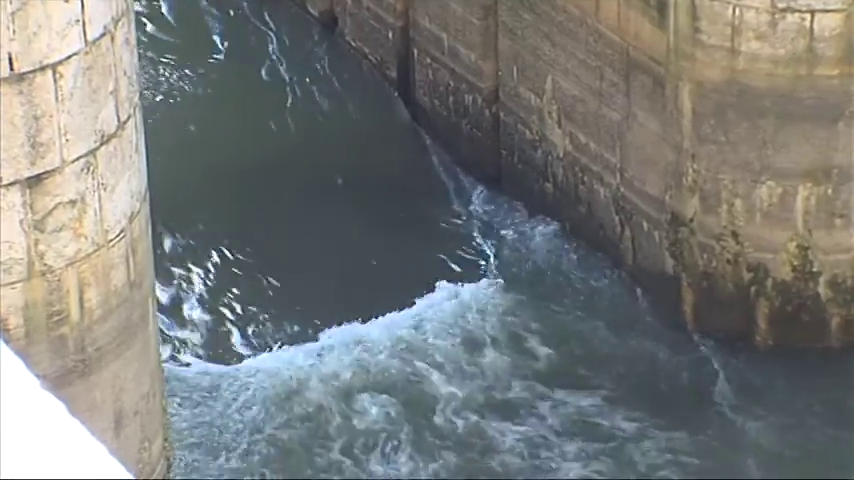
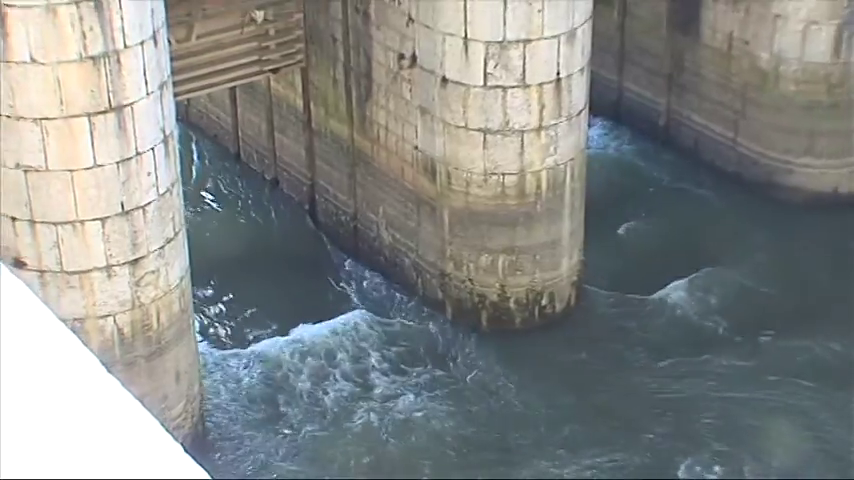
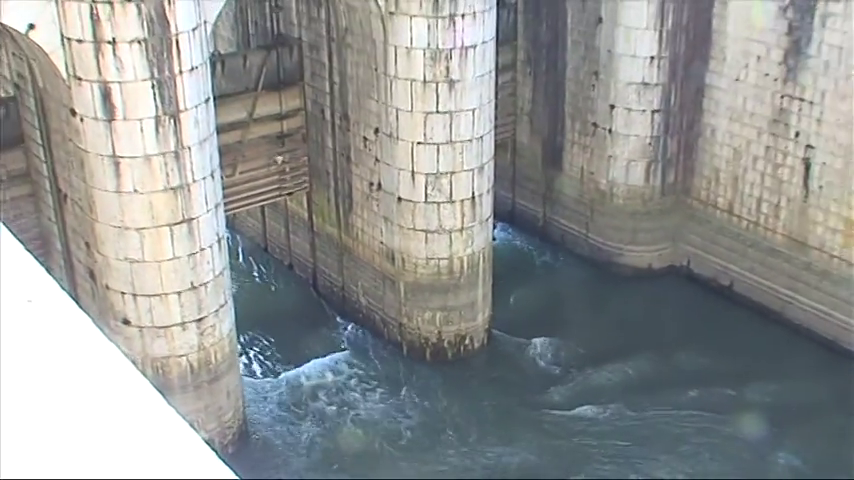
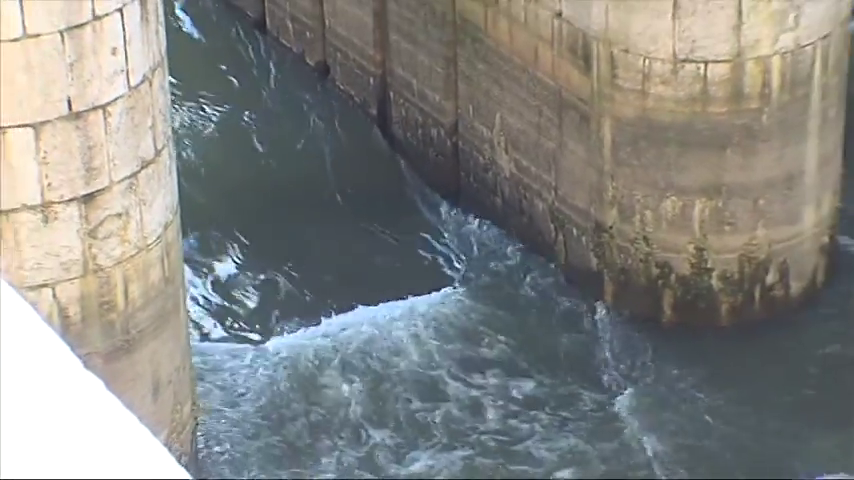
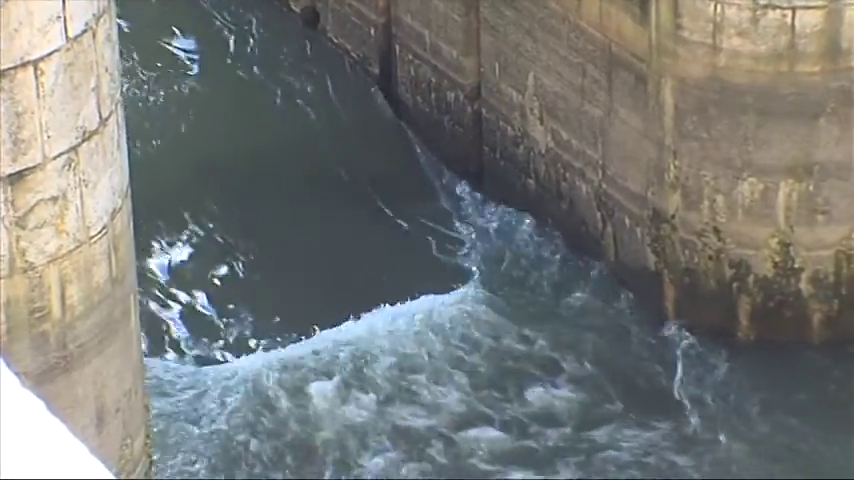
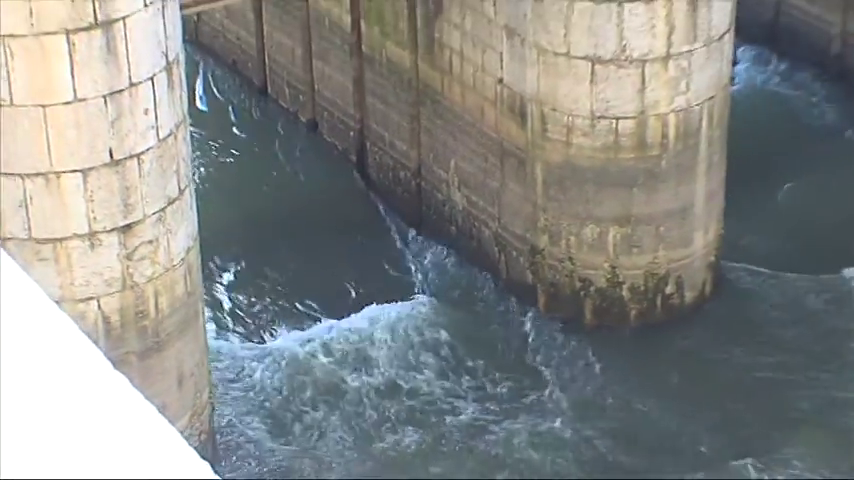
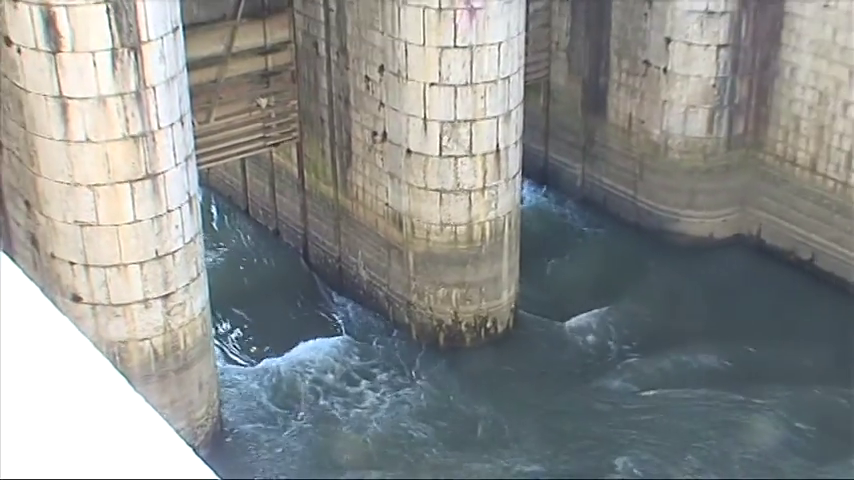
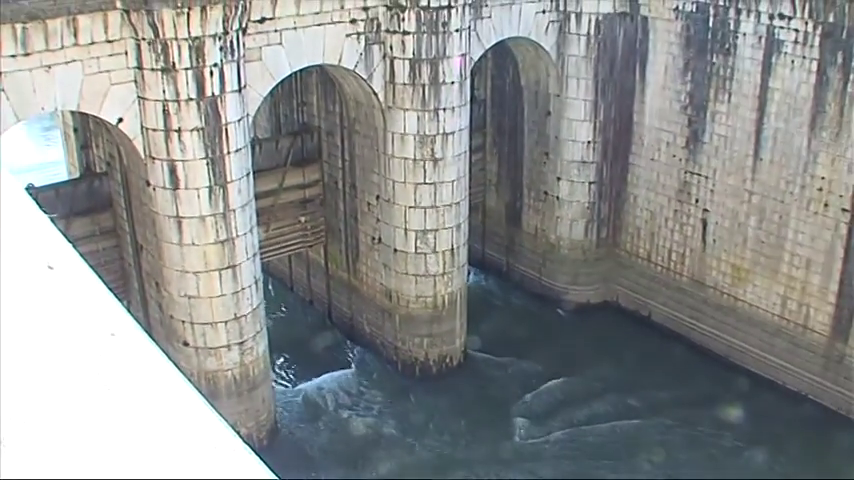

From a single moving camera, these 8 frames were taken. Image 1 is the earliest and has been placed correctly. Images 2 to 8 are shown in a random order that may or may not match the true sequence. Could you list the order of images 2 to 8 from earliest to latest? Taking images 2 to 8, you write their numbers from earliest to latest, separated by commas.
5, 4, 6, 2, 7, 3, 8
